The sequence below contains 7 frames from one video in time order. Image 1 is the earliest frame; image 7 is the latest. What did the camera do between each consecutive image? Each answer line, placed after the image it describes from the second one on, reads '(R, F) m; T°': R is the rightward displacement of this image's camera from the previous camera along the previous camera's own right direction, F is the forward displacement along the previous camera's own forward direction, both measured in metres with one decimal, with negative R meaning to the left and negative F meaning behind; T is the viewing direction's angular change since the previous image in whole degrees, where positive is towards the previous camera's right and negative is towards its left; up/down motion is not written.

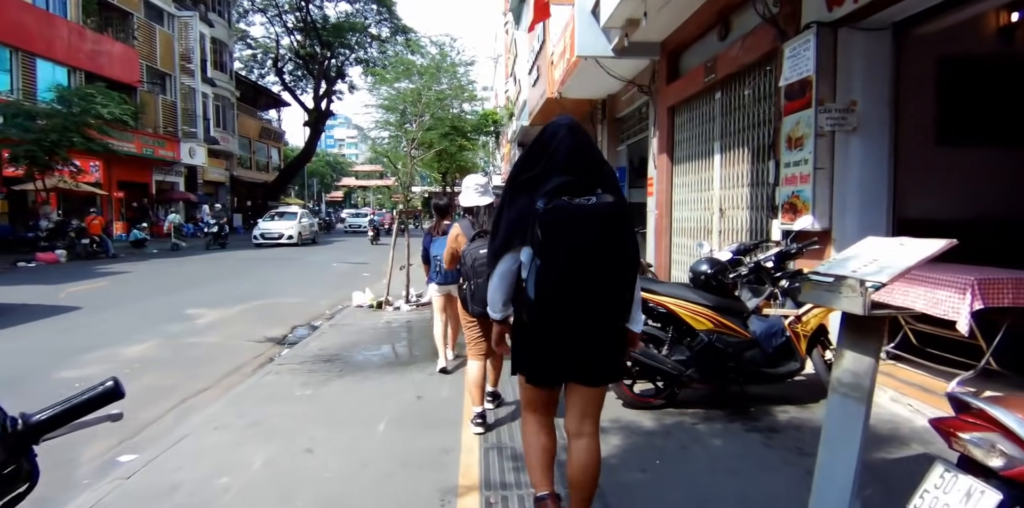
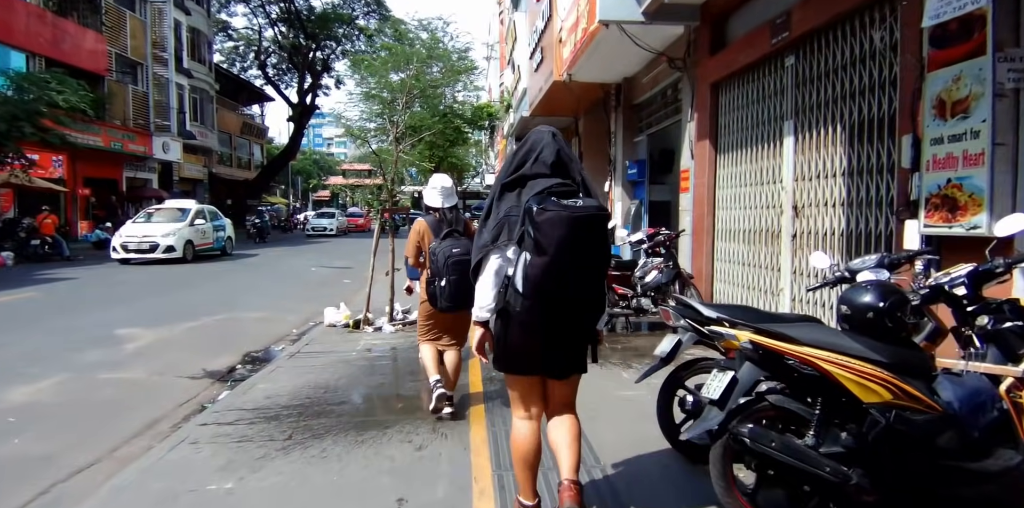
(-0.2, +1.8) m; +1°
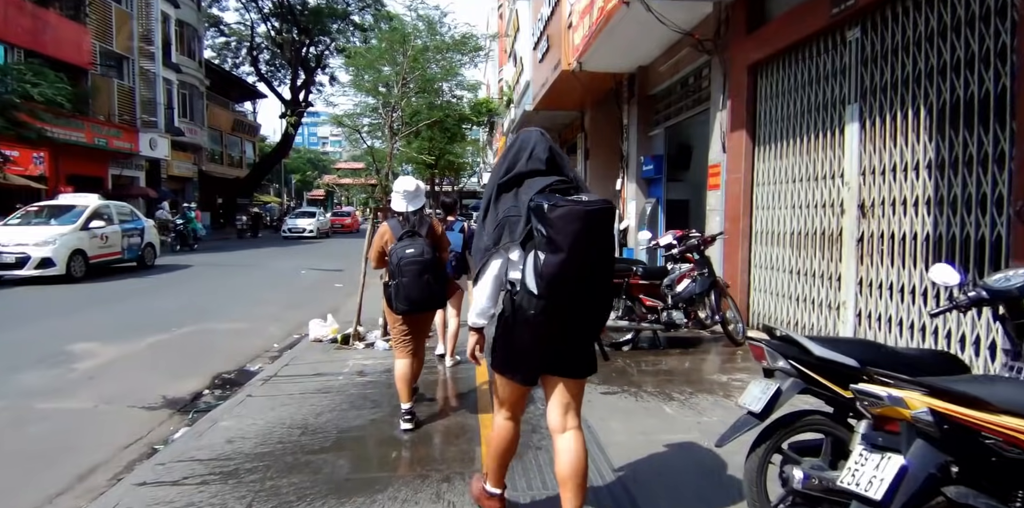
(-0.2, +0.9) m; 0°
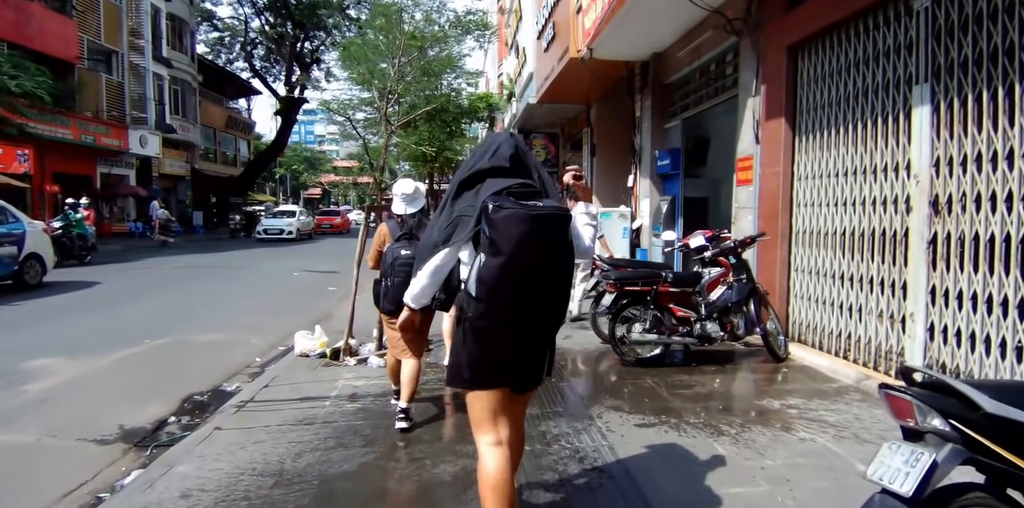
(-0.1, +0.7) m; 0°
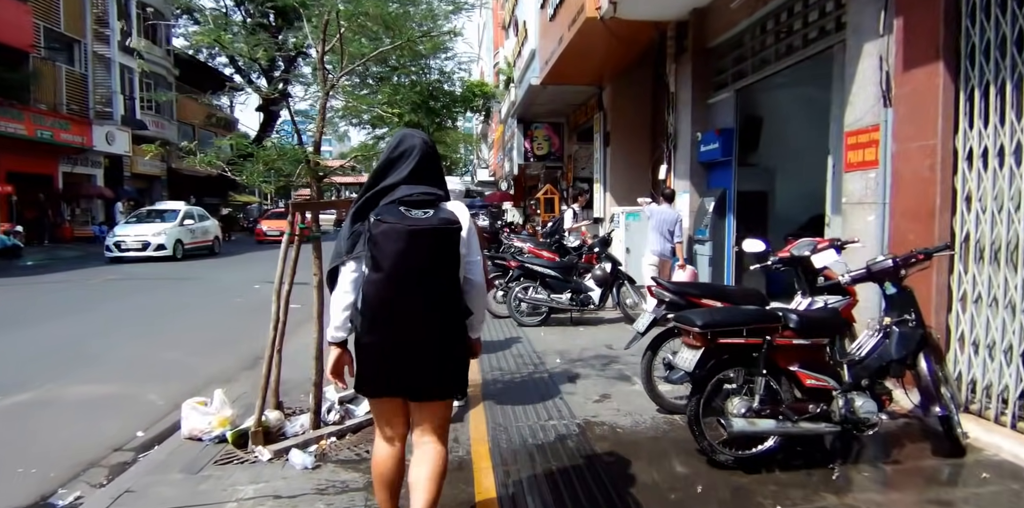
(-0.1, +2.1) m; 0°
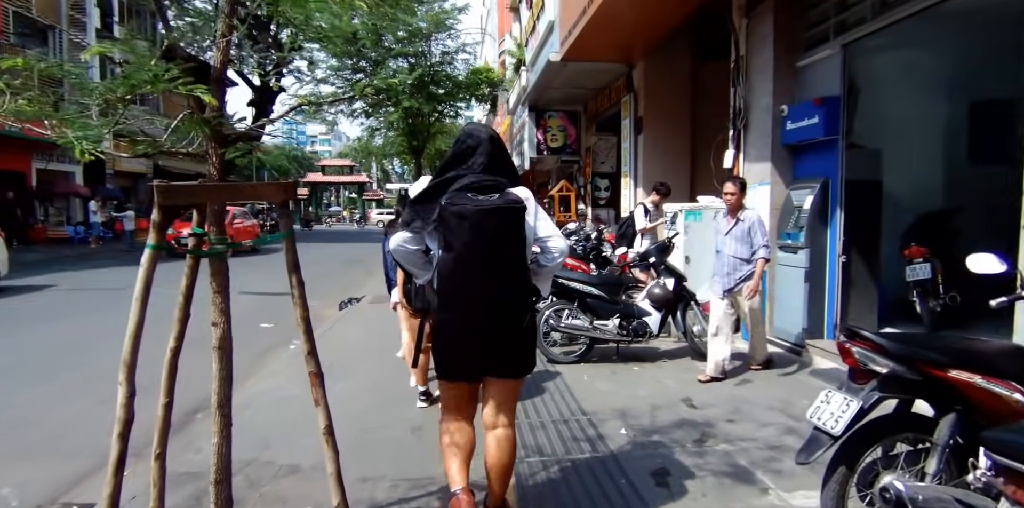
(-0.2, +1.8) m; 0°
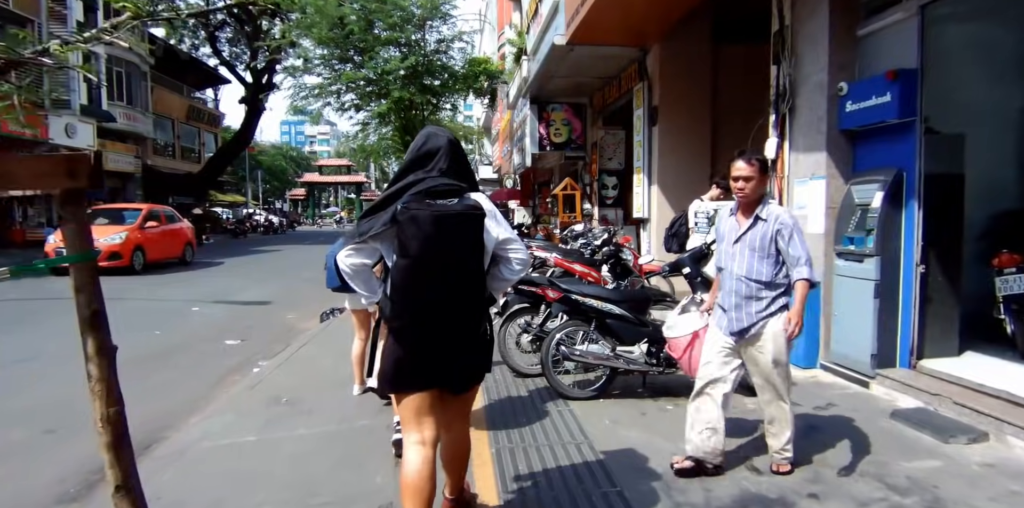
(0.0, +1.0) m; 0°
